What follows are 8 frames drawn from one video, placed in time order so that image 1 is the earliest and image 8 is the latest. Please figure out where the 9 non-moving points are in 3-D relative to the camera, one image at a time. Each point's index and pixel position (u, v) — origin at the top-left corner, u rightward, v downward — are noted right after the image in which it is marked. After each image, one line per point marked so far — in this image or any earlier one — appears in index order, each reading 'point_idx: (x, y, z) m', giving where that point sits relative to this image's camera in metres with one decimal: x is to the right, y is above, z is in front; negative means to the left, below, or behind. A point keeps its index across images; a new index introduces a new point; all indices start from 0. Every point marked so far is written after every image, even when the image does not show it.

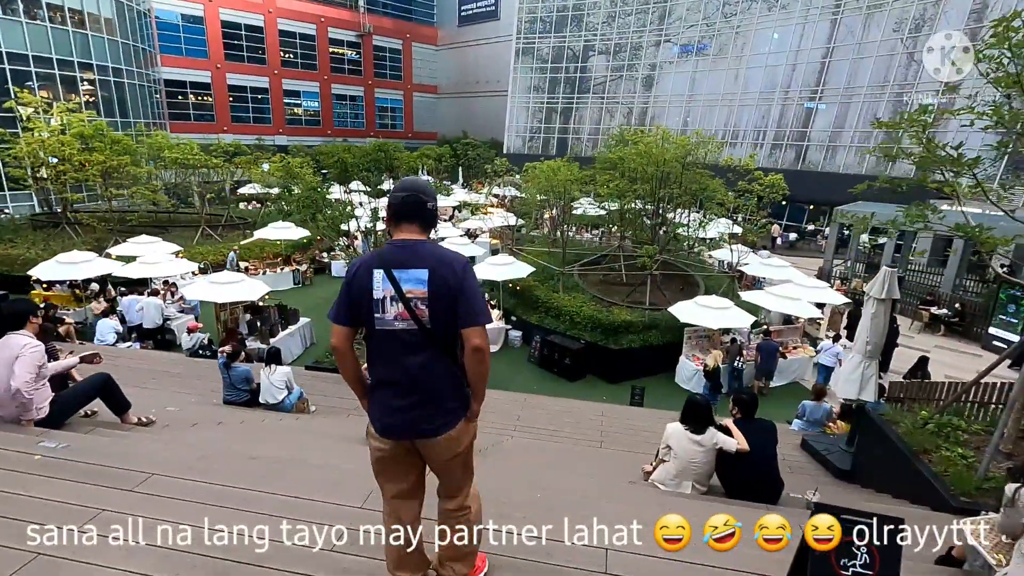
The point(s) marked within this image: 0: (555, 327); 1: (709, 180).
0: (+0.9, -0.9, +11.6) m
1: (+5.0, +2.7, +13.4) m
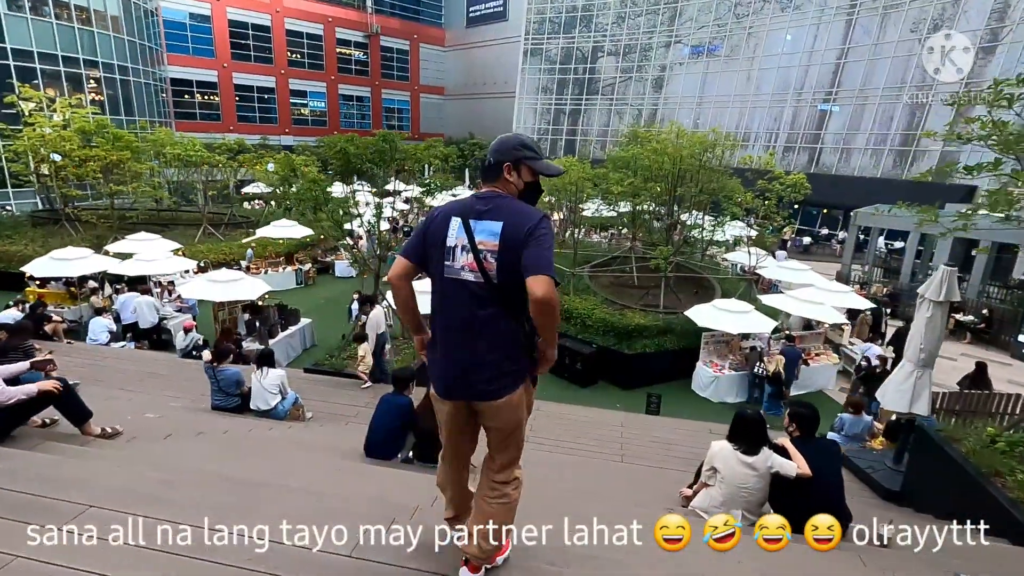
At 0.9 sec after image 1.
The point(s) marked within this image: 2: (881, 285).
0: (+1.1, -0.9, +11.1) m
1: (+5.2, +2.6, +12.9) m
2: (+10.9, +0.1, +15.9) m
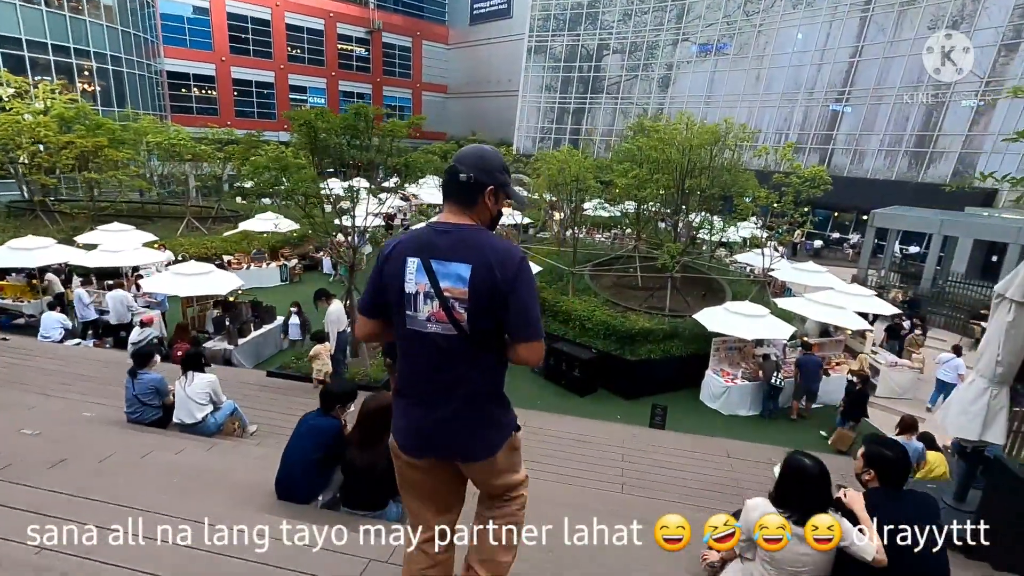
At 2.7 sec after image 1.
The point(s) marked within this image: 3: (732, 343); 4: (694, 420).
0: (+1.0, -0.9, +10.3) m
1: (+5.1, +2.5, +12.1) m
2: (+10.8, 0.0, +15.0) m
3: (+3.8, -0.9, +9.2) m
4: (+2.8, -2.1, +8.5) m
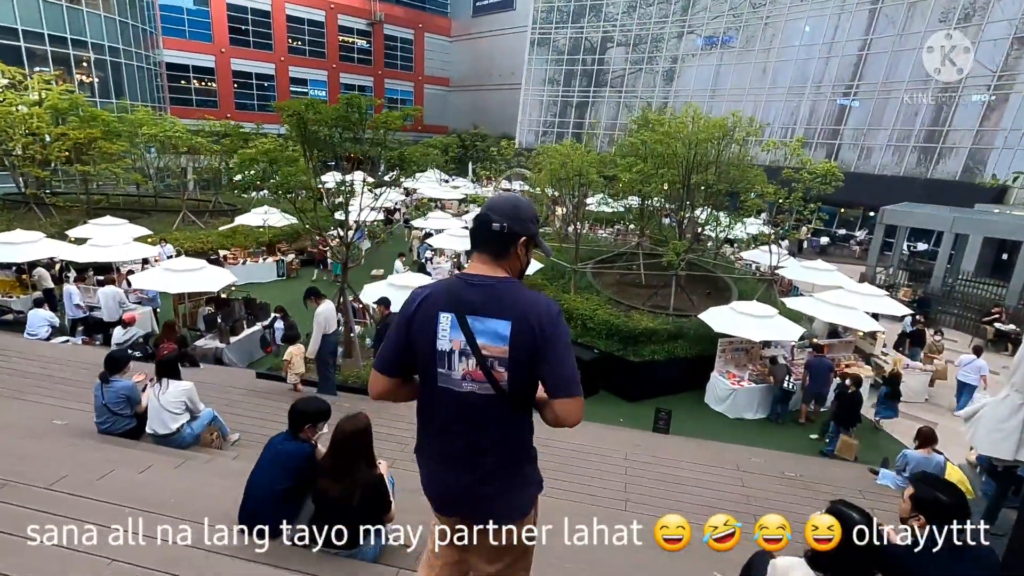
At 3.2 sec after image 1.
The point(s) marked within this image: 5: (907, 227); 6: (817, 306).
0: (+1.0, -0.8, +10.0) m
1: (+5.1, +2.5, +11.7) m
2: (+10.8, 0.0, +14.7) m
3: (+3.8, -0.9, +9.0) m
4: (+2.8, -2.1, +8.2) m
5: (+11.9, +1.8, +16.3) m
6: (+5.4, -0.3, +9.5) m
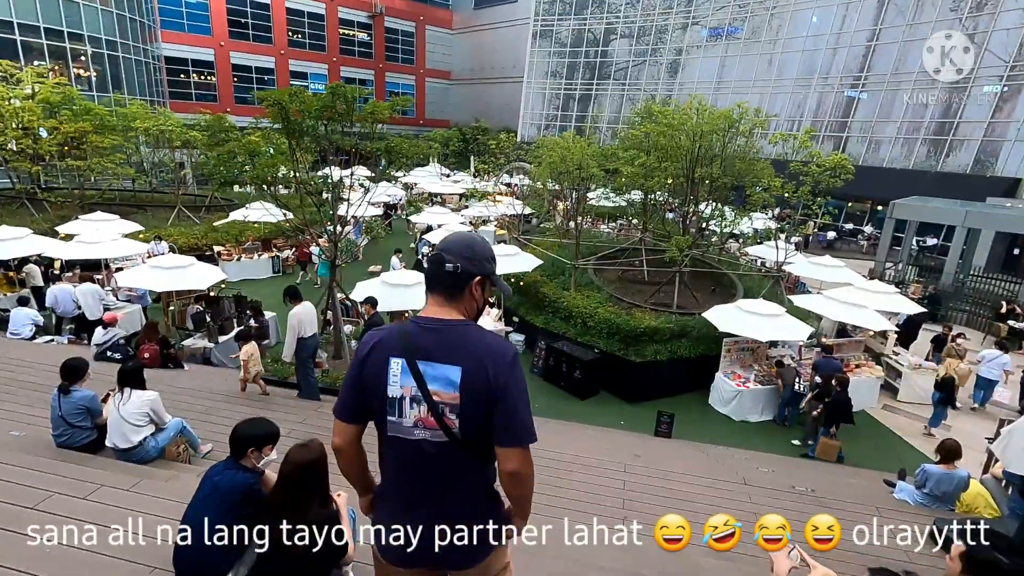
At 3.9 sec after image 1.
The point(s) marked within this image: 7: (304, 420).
0: (+0.9, -0.8, +9.7) m
1: (+5.1, +2.6, +11.4) m
2: (+10.8, +0.1, +14.4) m
3: (+3.7, -0.9, +8.6) m
4: (+2.8, -2.0, +7.9) m
5: (+12.0, +1.9, +16.0) m
6: (+5.3, -0.3, +9.2) m
7: (-2.0, -1.2, +5.1) m
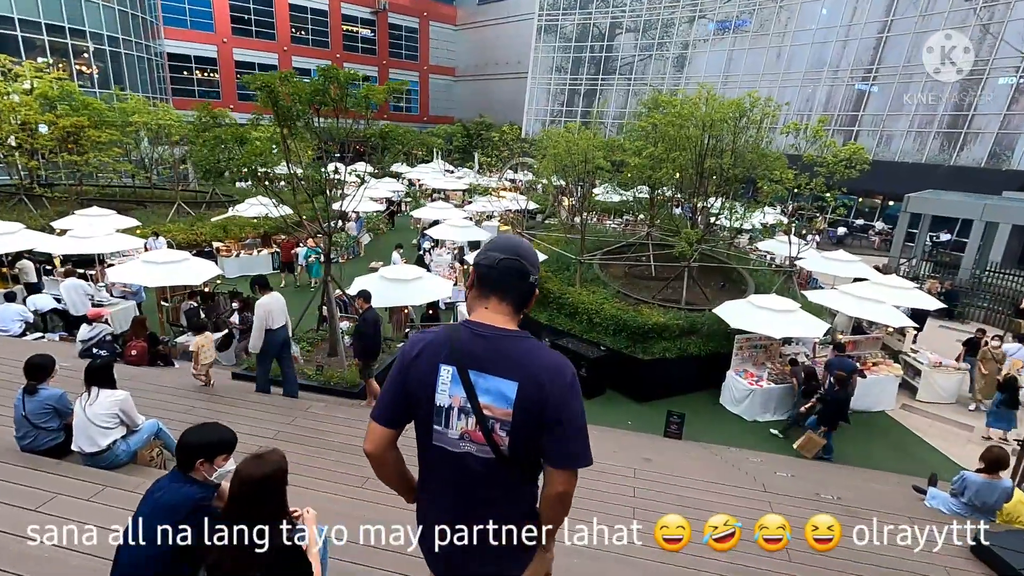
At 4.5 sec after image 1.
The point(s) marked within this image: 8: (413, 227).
0: (+1.0, -0.7, +9.4) m
1: (+5.2, +2.7, +11.0) m
2: (+10.9, +0.2, +14.0) m
3: (+3.8, -0.8, +8.3) m
4: (+2.8, -2.0, +7.6) m
5: (+12.1, +2.1, +15.5) m
6: (+5.4, -0.2, +8.9) m
7: (-1.9, -1.2, +4.8) m
8: (-3.4, +2.1, +18.4) m
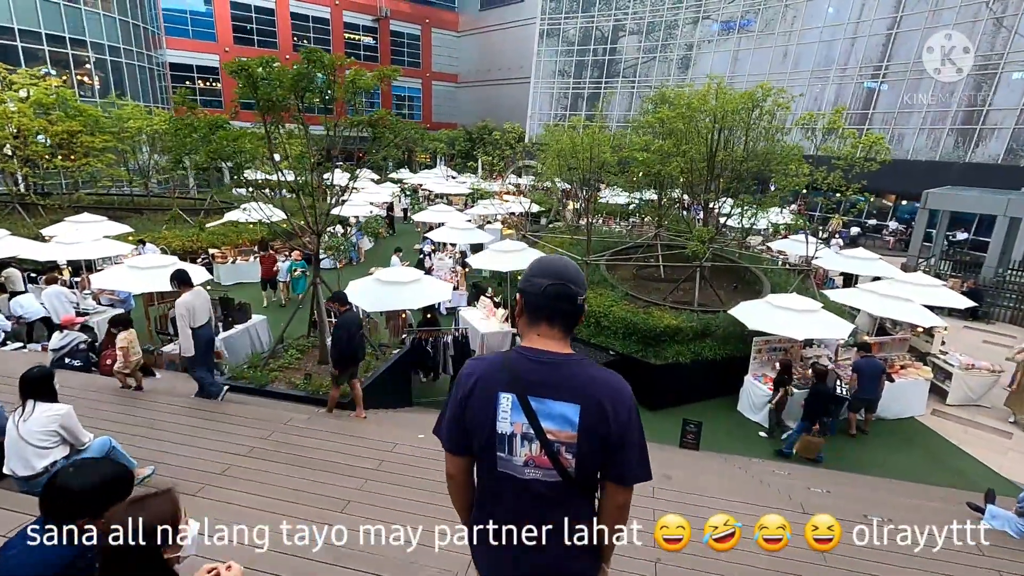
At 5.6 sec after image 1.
0: (+1.1, -0.8, +8.9) m
1: (+5.2, +2.7, +10.6) m
2: (+11.0, +0.2, +13.4) m
3: (+3.8, -0.8, +7.8) m
4: (+2.9, -1.9, +7.1) m
5: (+12.2, +2.1, +15.0) m
6: (+5.4, -0.2, +8.3) m
7: (-1.9, -1.2, +4.3) m
8: (-3.2, +1.8, +18.0) m
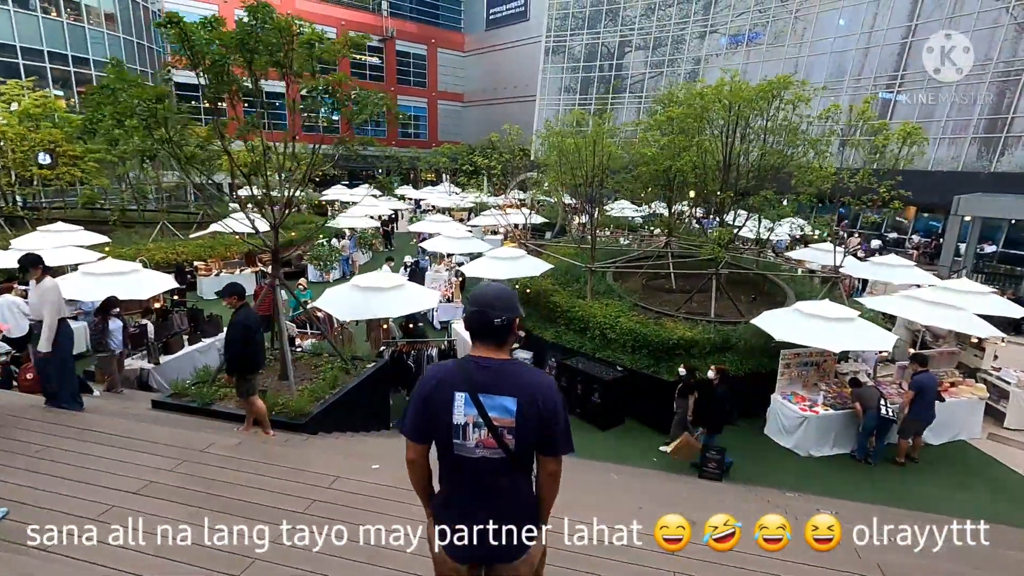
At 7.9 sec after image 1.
0: (+1.0, -0.9, +8.1) m
1: (+5.2, +2.5, +9.8) m
2: (+11.0, -0.1, +12.4) m
3: (+3.7, -0.9, +6.9) m
4: (+2.8, -2.0, +6.1) m
5: (+12.2, +1.7, +14.0) m
6: (+5.4, -0.3, +7.4) m
7: (-2.0, -1.1, +3.5) m
8: (-3.2, +1.3, +17.3) m
